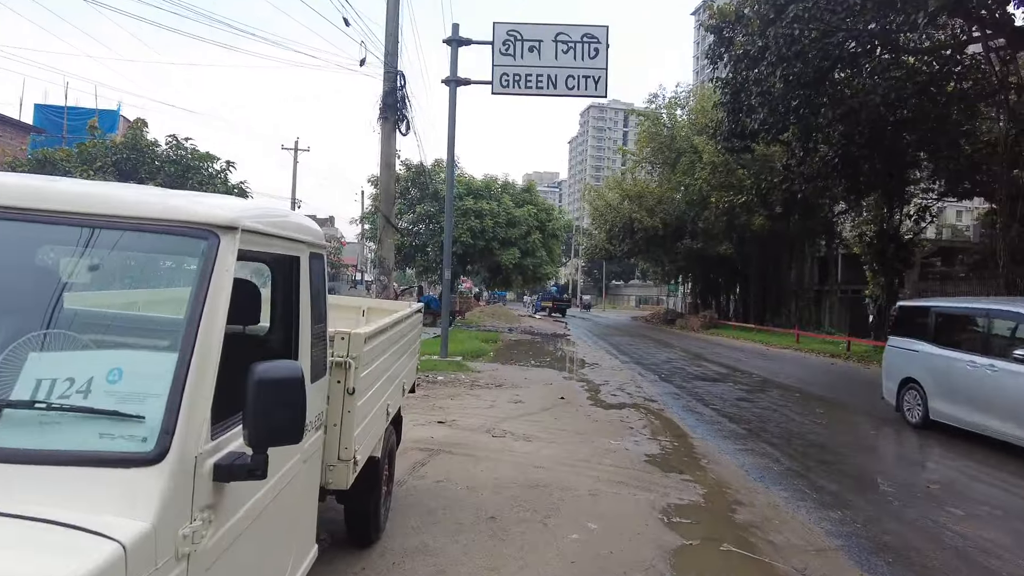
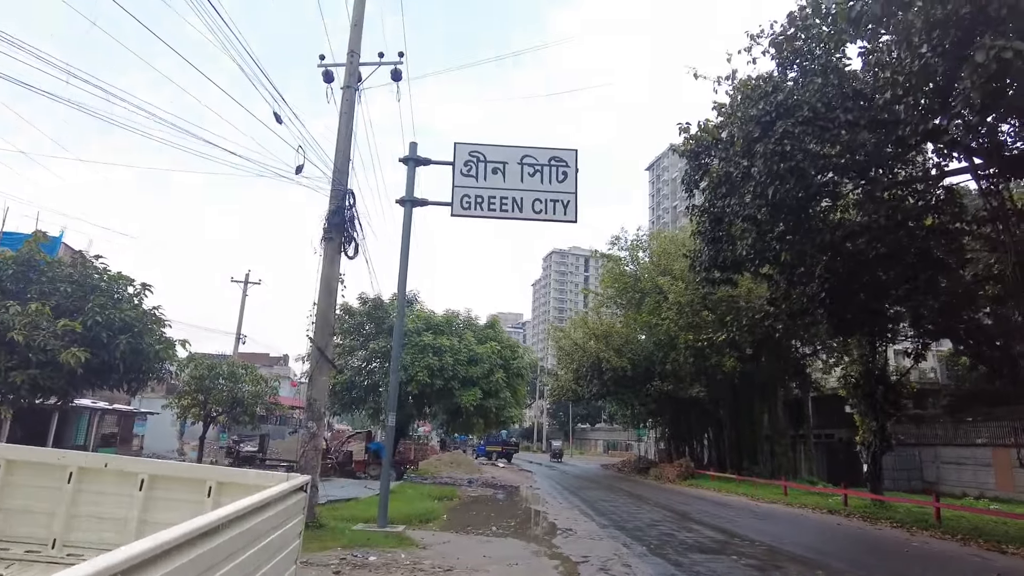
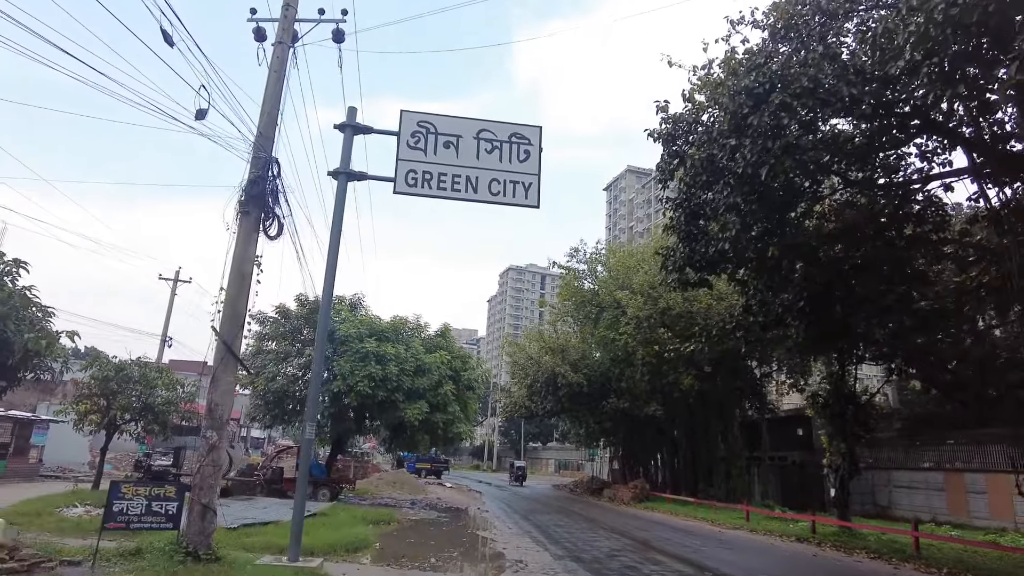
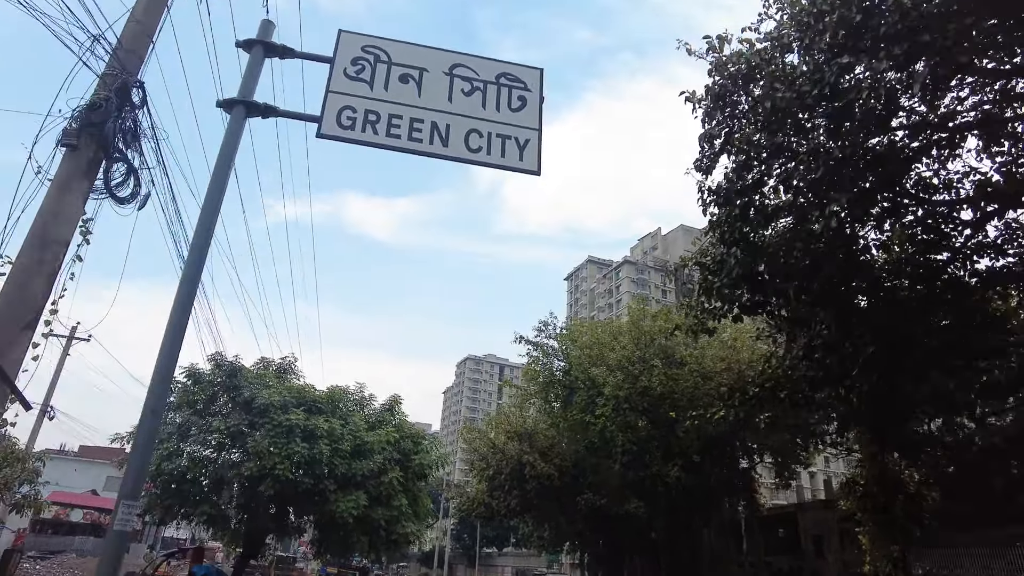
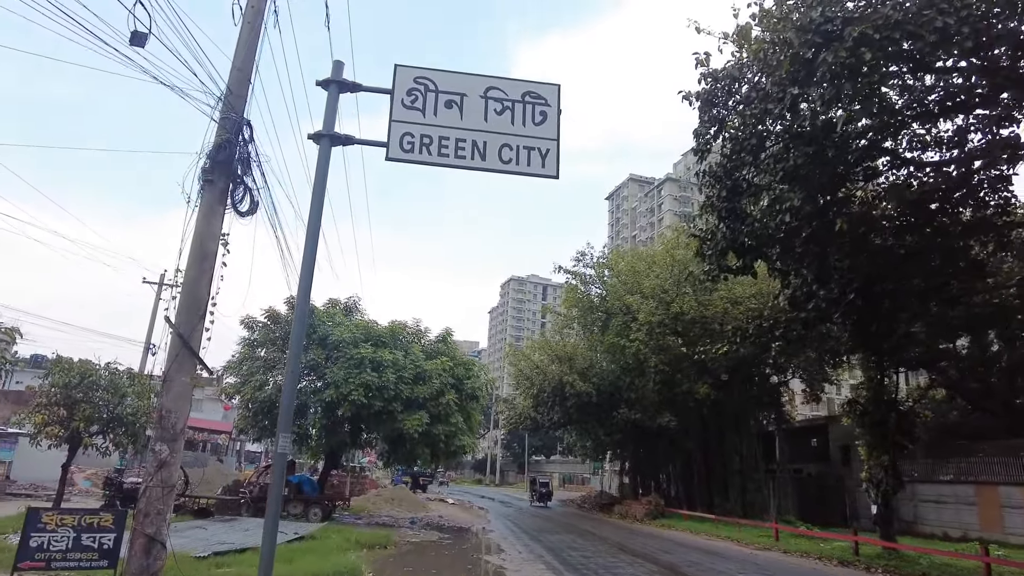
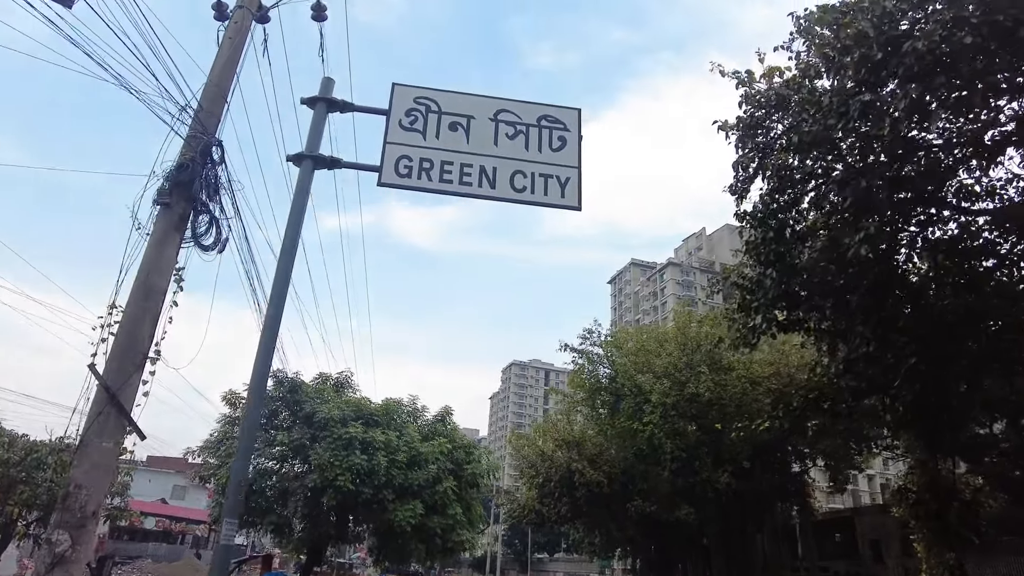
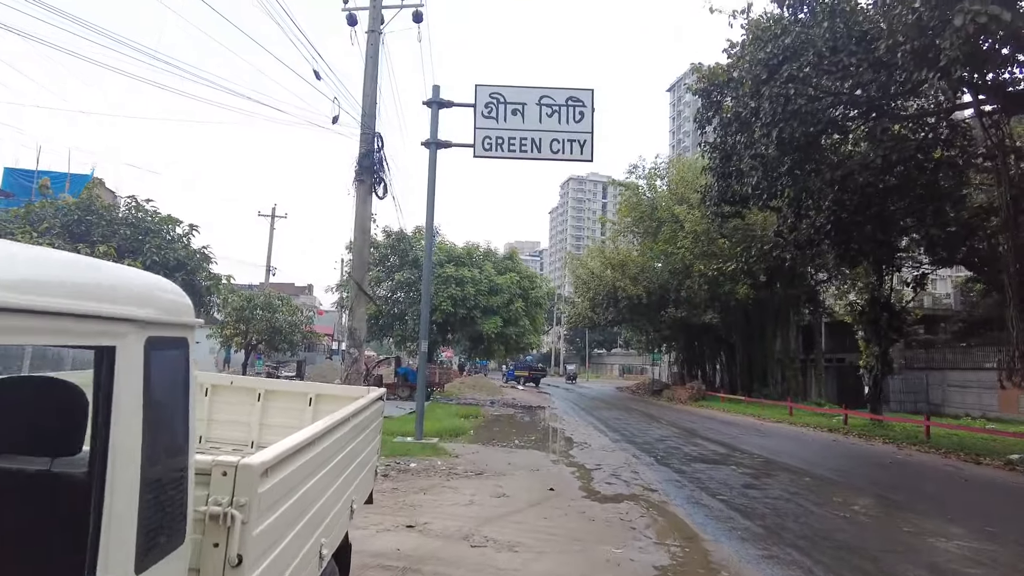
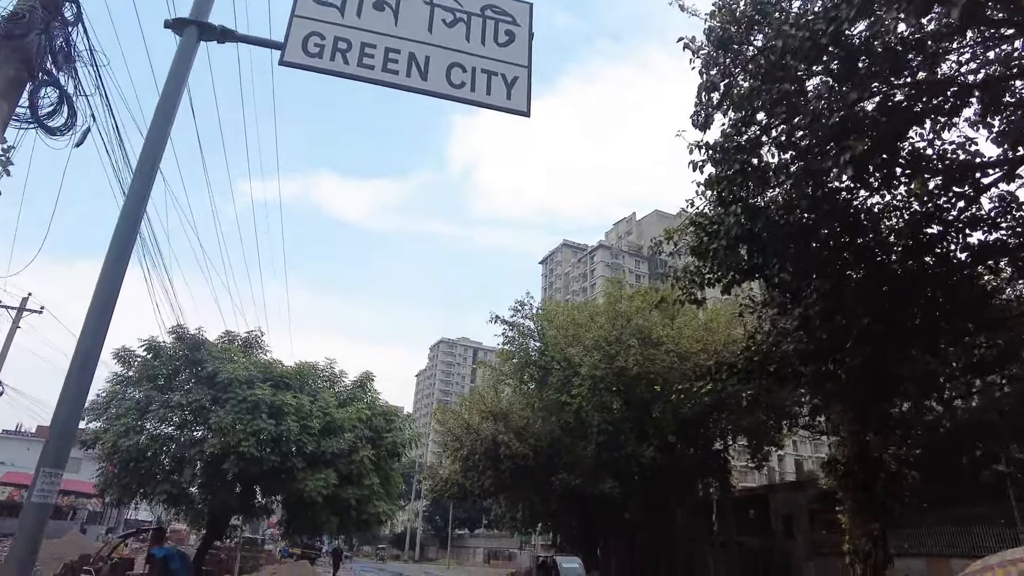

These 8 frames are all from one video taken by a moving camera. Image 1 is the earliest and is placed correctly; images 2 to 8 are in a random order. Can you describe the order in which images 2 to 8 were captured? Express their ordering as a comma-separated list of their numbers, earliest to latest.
7, 2, 3, 5, 6, 4, 8
